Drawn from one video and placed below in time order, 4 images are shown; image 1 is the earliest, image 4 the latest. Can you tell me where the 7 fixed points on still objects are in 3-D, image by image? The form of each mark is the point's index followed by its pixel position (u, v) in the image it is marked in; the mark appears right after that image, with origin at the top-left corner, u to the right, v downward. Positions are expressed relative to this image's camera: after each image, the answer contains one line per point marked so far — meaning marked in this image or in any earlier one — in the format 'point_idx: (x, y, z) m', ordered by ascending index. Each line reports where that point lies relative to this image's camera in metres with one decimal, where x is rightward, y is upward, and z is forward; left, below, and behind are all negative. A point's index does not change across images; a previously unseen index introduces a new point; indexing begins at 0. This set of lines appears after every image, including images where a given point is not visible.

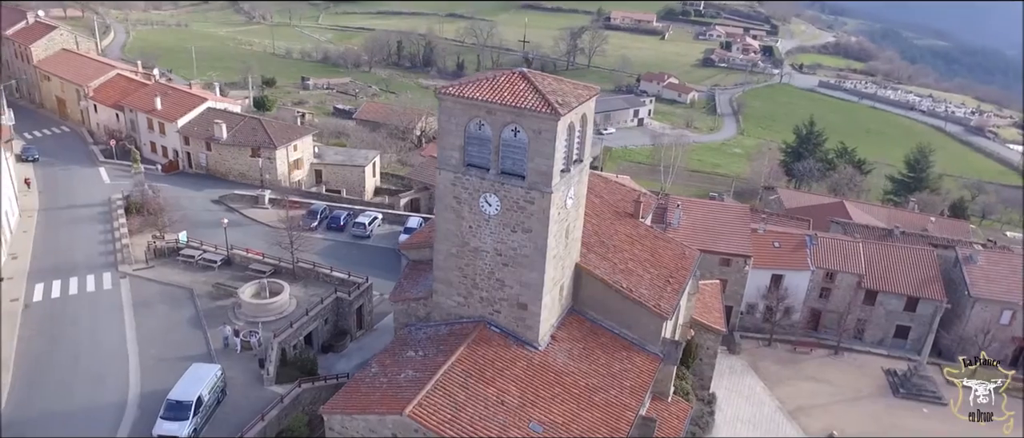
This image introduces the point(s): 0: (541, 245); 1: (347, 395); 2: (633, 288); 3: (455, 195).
0: (+0.5, -0.5, +14.1) m
1: (-3.0, -3.2, +13.8) m
2: (+2.6, -1.5, +16.1) m
3: (-1.1, +0.5, +14.5) m
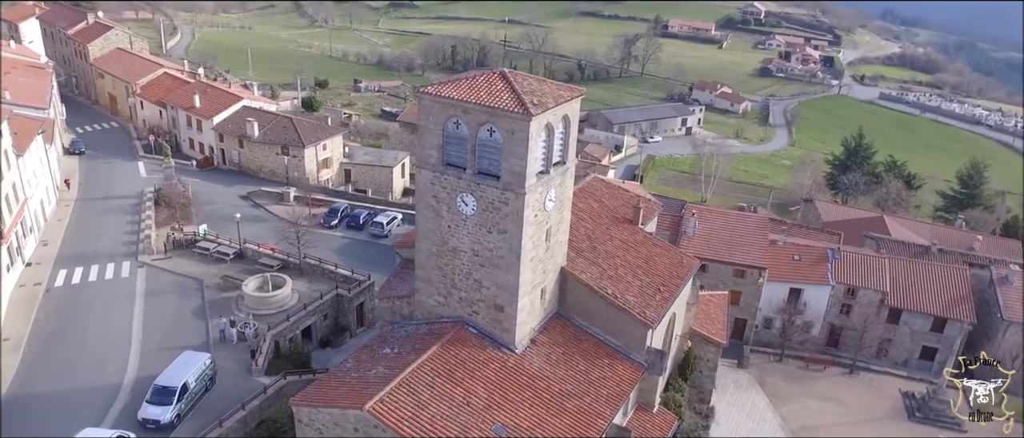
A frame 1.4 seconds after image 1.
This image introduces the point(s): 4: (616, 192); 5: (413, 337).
0: (+0.1, -0.5, +13.9) m
1: (-3.5, -3.1, +13.9) m
2: (+2.2, -1.6, +15.8) m
3: (-1.5, +0.5, +14.5) m
4: (+2.7, +0.7, +19.8) m
5: (-2.0, -2.3, +15.1) m
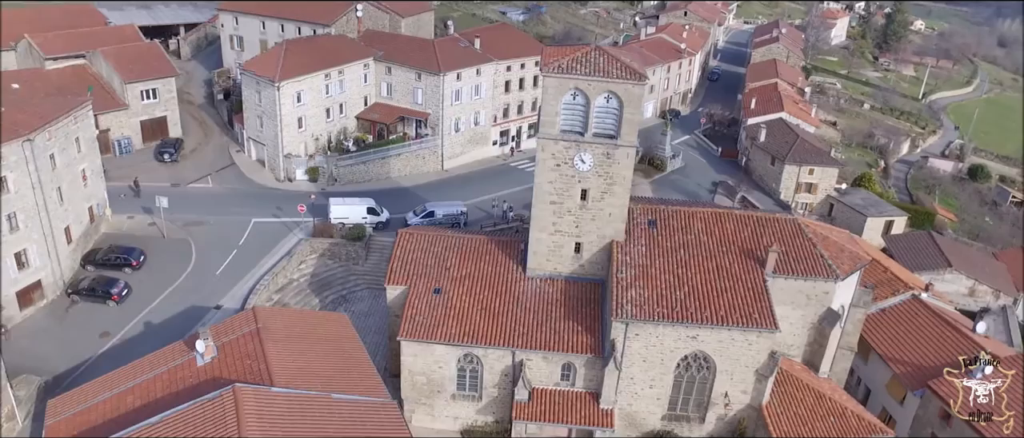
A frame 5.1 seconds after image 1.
0: (-0.1, +0.7, +18.6) m
1: (-3.8, -1.6, +19.3) m
2: (+2.3, -0.7, +19.8) m
3: (-1.4, +1.7, +19.6) m
4: (+4.0, +1.3, +23.6) m
5: (-1.9, -1.1, +20.1) m
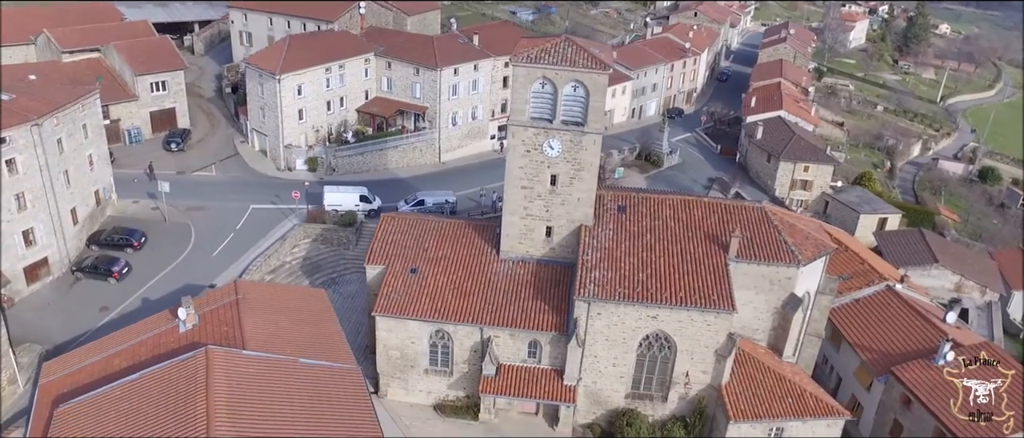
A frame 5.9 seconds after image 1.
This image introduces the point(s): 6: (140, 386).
0: (-1.3, +1.3, +19.7) m
1: (-5.0, -1.0, +20.6) m
2: (+1.2, -0.1, +20.9) m
3: (-2.5, +2.4, +20.8) m
4: (+3.0, +1.8, +24.6) m
5: (-3.1, -0.5, +21.3) m
6: (-9.6, -4.3, +19.7) m
